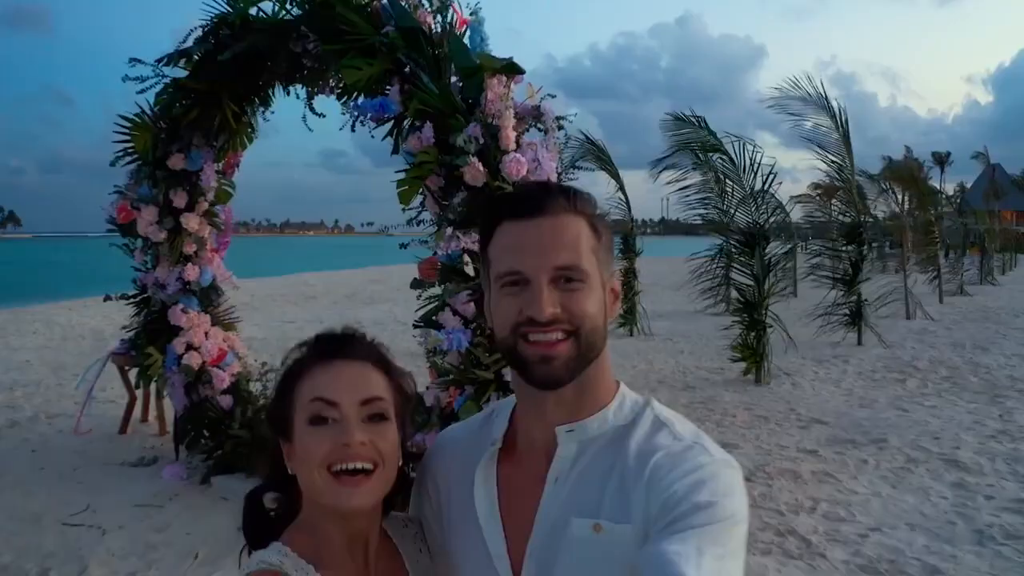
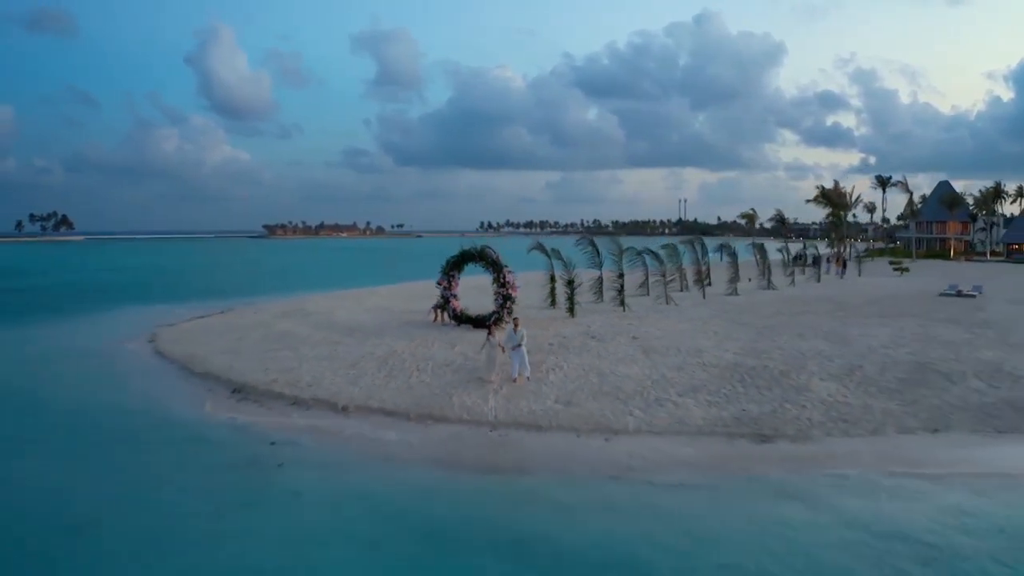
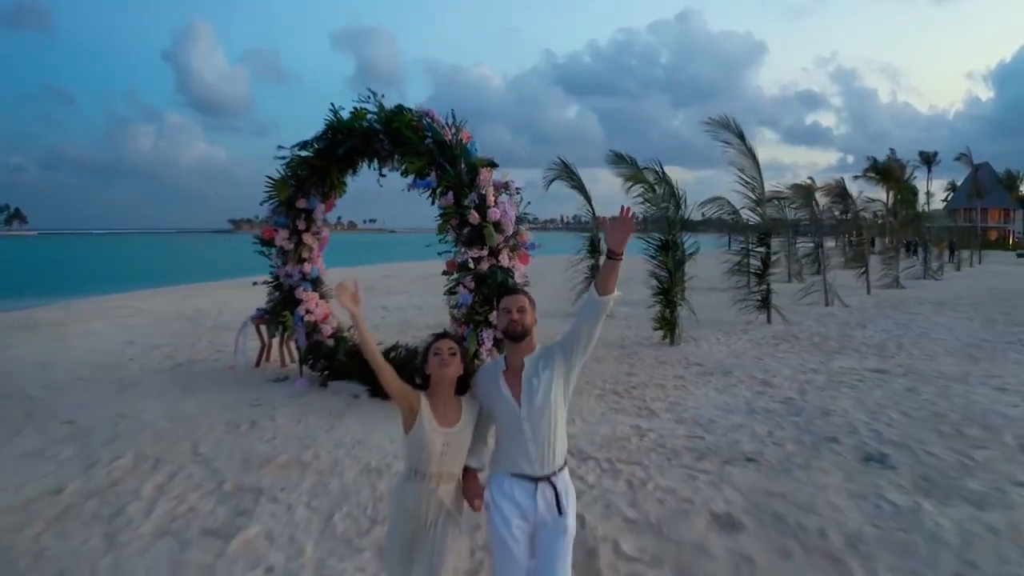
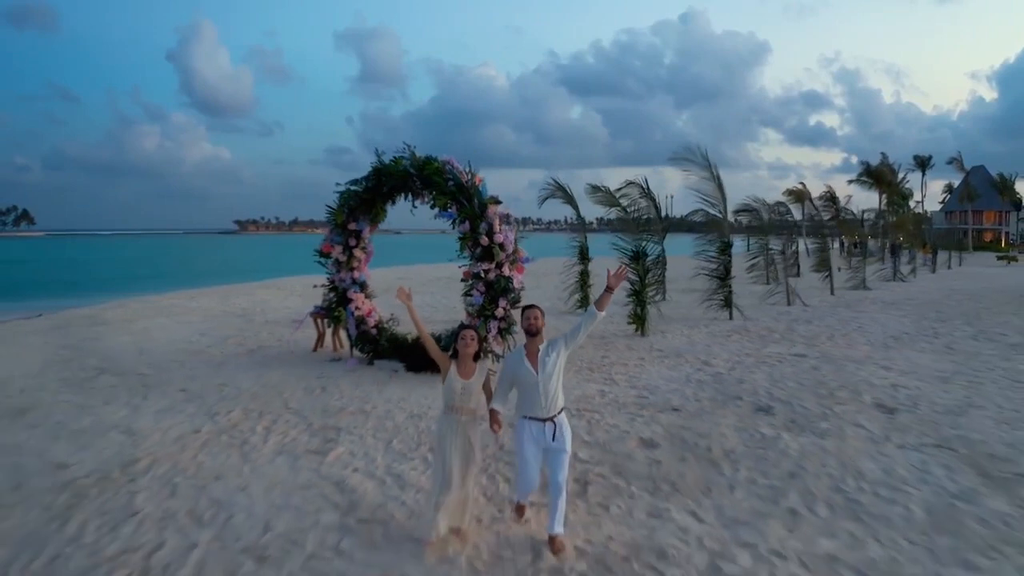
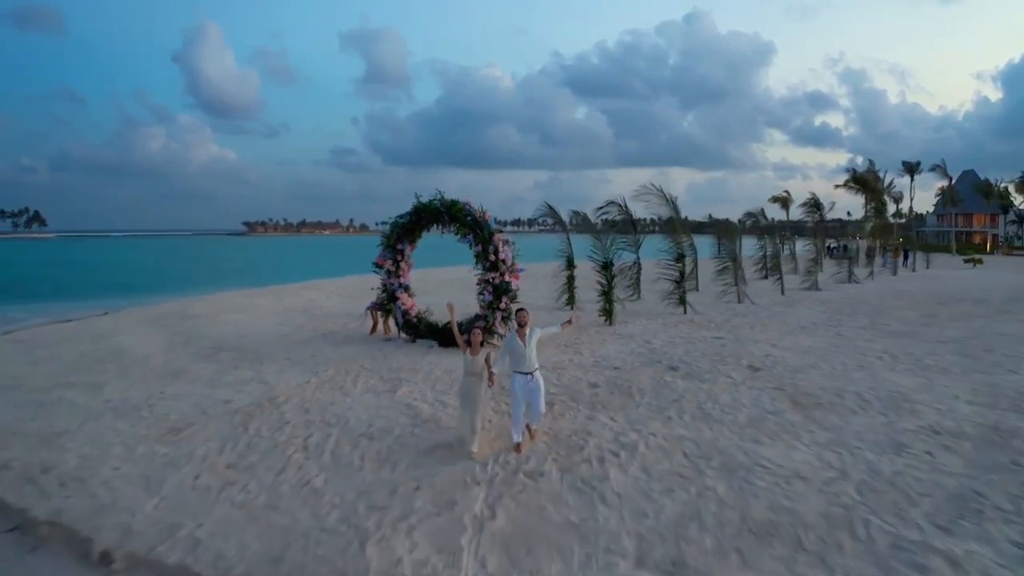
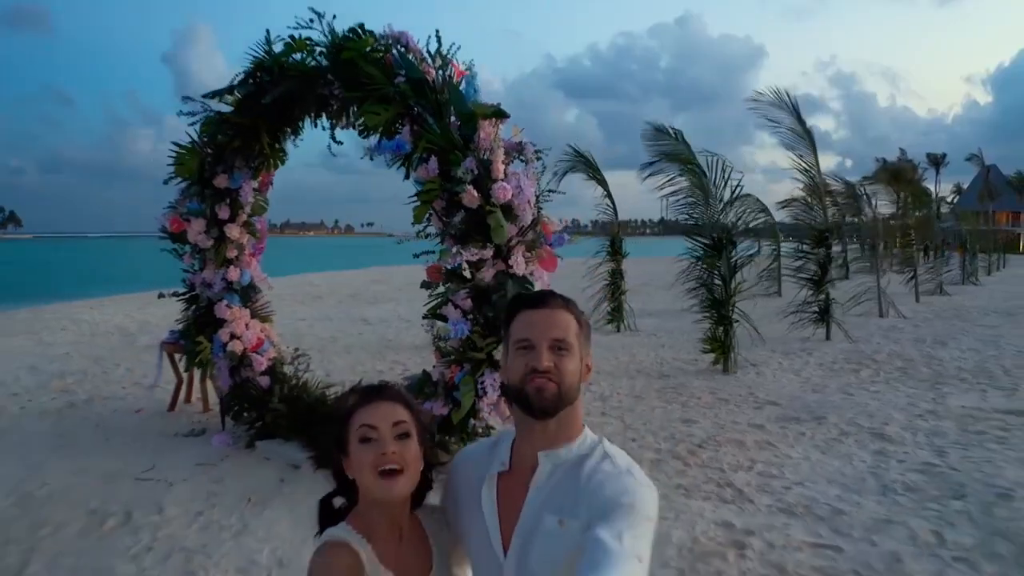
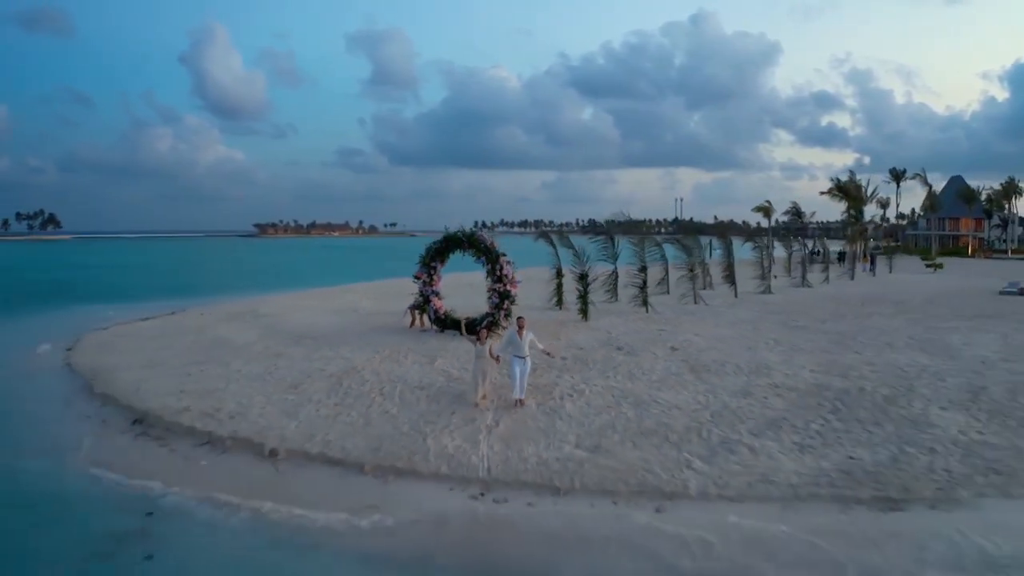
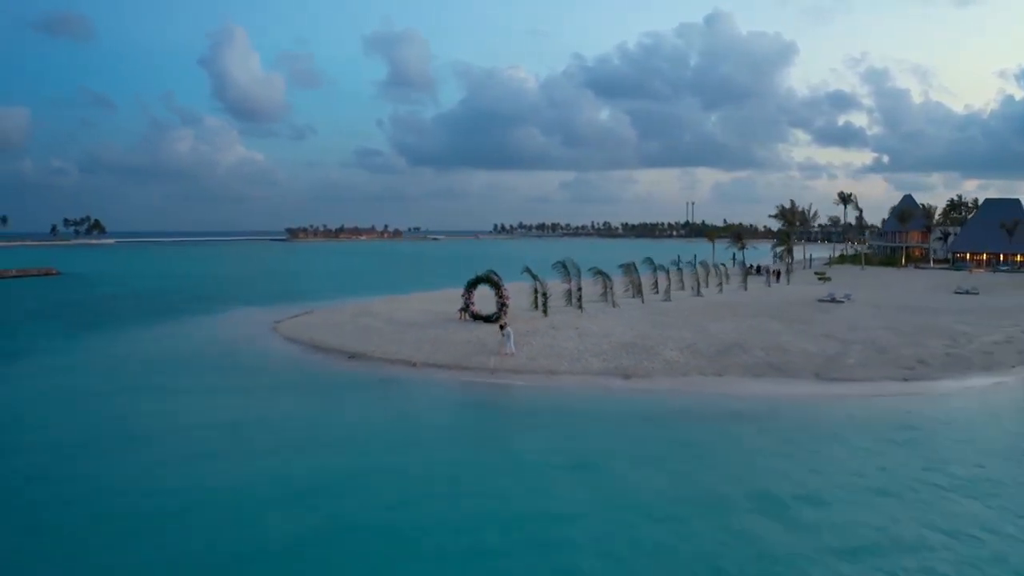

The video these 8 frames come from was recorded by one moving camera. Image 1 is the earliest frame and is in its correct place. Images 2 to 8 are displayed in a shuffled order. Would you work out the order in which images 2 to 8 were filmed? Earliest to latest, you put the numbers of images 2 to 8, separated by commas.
6, 3, 4, 5, 7, 2, 8
